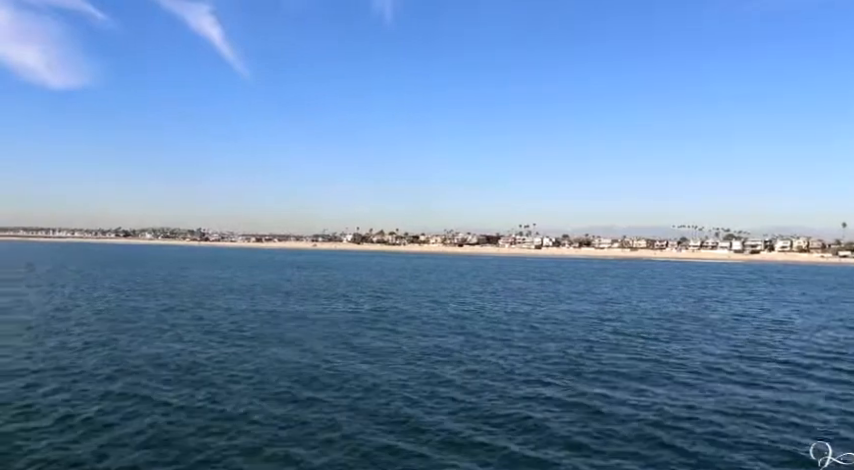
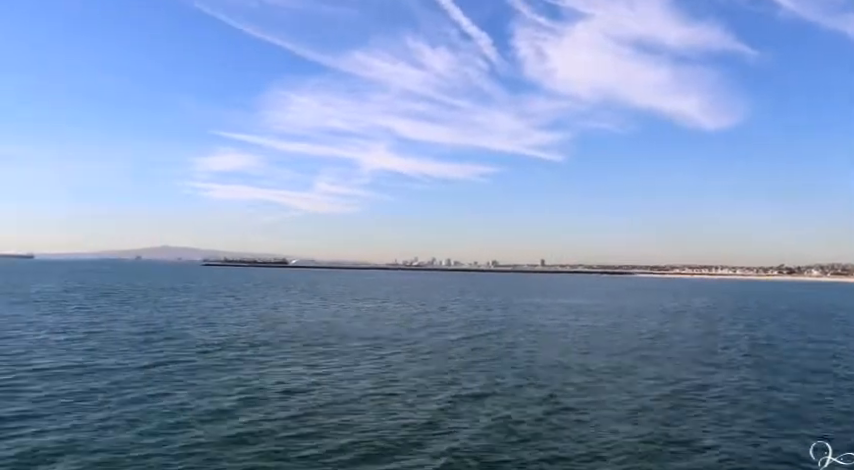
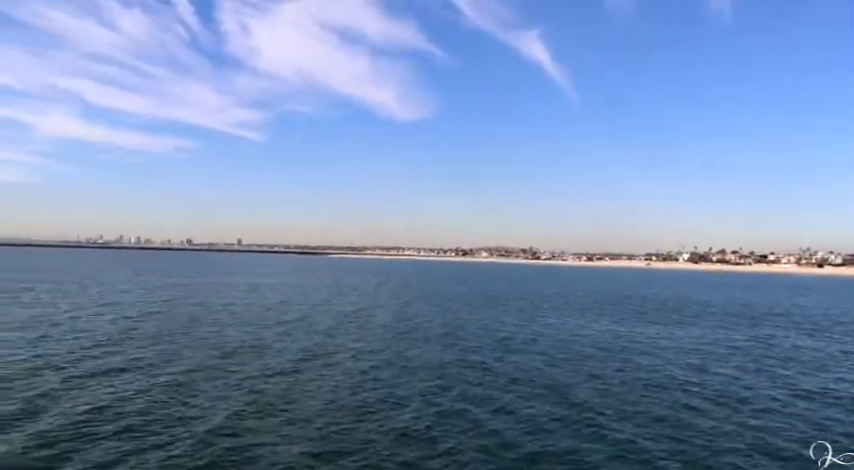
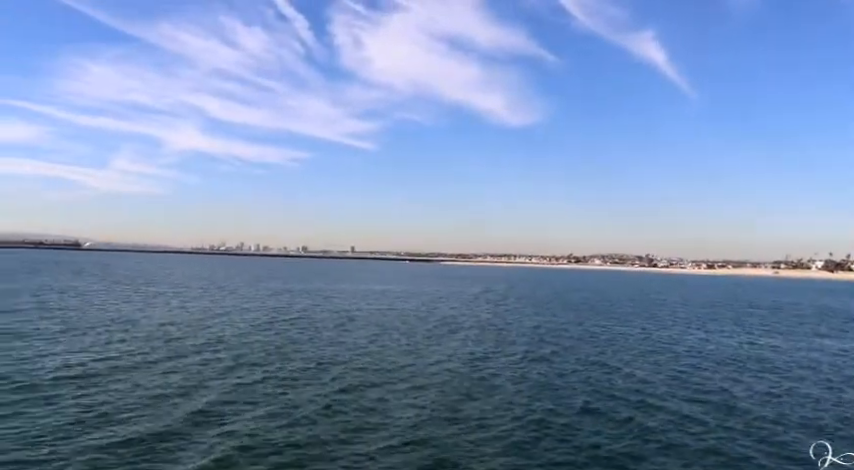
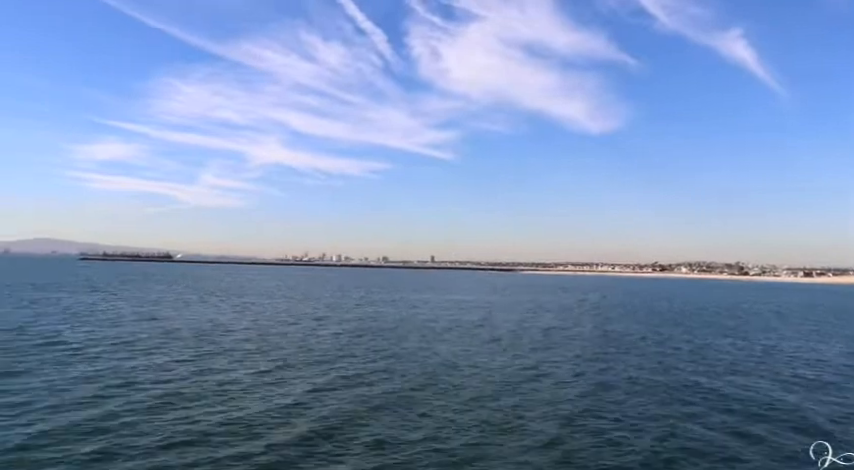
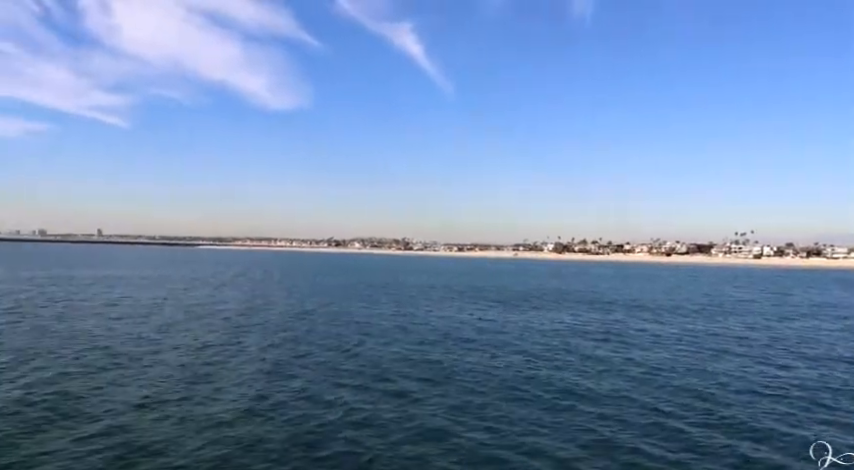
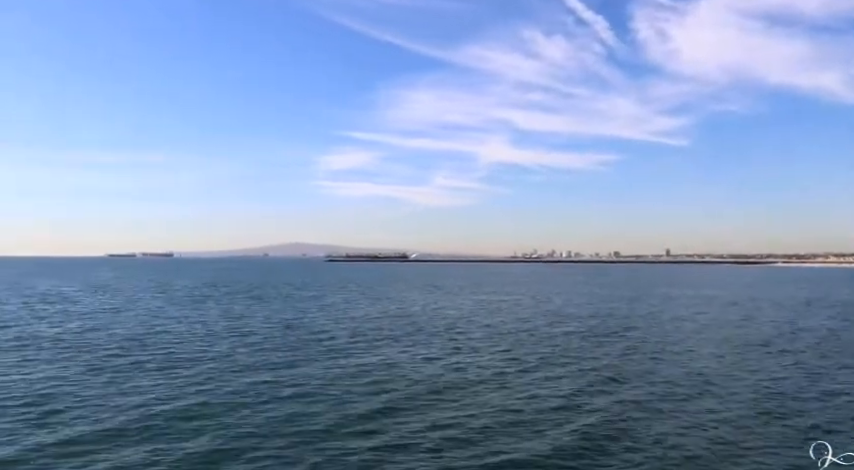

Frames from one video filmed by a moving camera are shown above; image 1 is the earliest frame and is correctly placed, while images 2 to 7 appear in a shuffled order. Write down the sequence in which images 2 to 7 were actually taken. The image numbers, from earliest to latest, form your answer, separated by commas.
6, 3, 4, 5, 2, 7
